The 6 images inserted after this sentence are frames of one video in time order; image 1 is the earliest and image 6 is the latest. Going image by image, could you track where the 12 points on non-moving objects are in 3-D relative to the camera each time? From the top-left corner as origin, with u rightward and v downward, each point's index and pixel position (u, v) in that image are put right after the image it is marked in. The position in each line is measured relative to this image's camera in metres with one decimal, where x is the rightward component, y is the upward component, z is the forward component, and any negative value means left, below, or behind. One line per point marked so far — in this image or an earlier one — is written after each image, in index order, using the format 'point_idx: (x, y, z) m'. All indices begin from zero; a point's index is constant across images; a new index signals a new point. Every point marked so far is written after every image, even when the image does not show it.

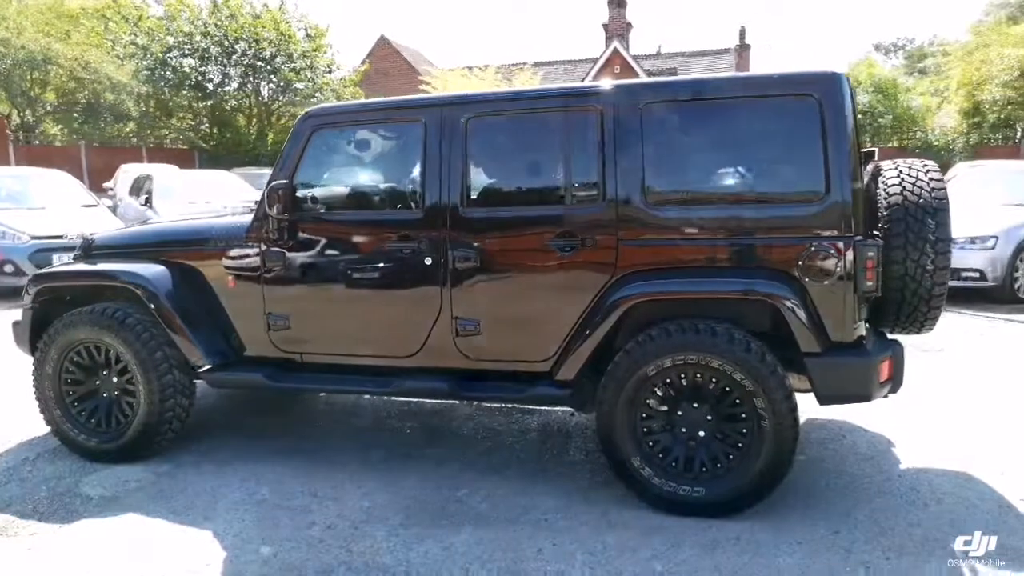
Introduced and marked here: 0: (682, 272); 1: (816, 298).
0: (+0.8, +0.1, +3.8) m
1: (+1.4, 0.0, +3.6) m
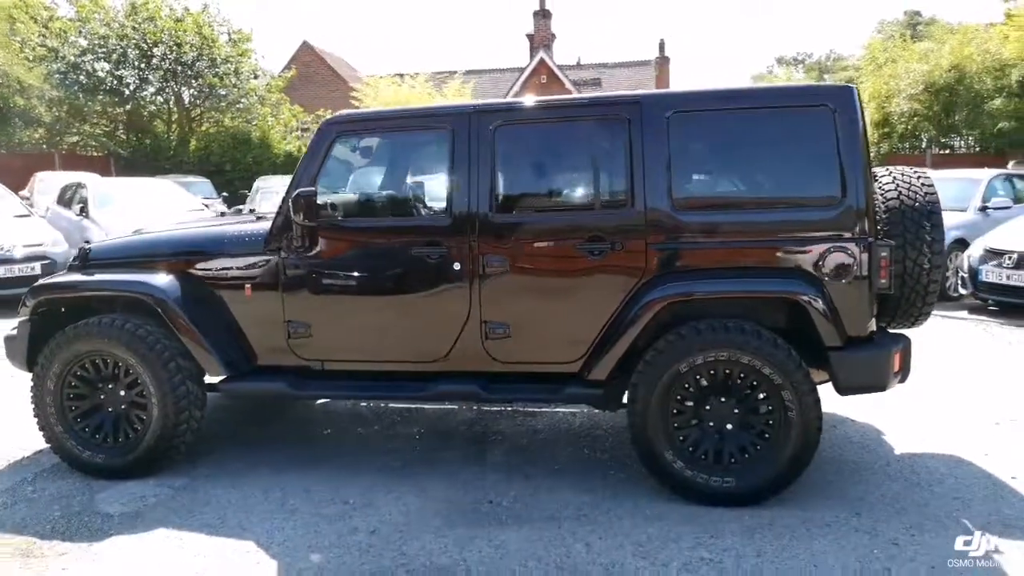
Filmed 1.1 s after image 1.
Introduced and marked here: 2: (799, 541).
0: (+1.0, +0.1, +4.0) m
1: (+1.6, 0.0, +3.9) m
2: (+1.3, -1.2, +3.6) m
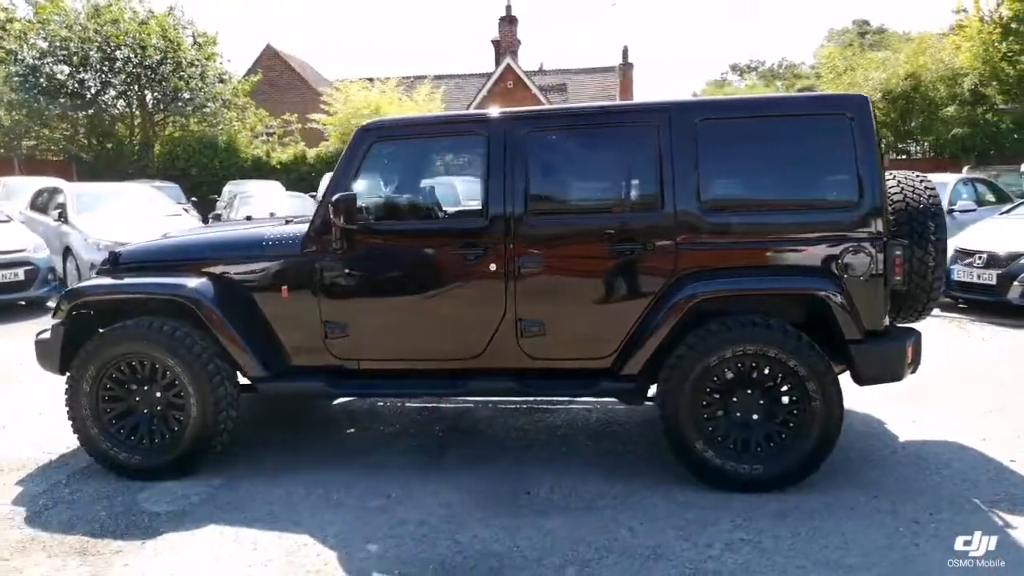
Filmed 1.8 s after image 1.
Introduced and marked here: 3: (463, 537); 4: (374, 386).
0: (+1.2, +0.1, +4.2) m
1: (+1.8, 0.0, +4.1) m
2: (+1.6, -1.2, +3.8) m
3: (-0.2, -1.2, +3.8) m
4: (-0.8, -0.6, +4.6) m
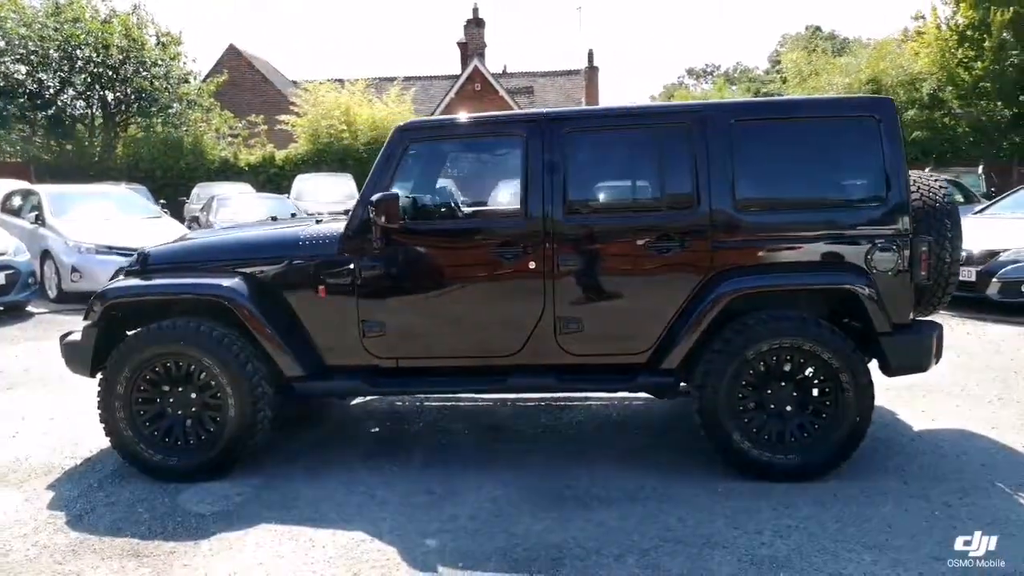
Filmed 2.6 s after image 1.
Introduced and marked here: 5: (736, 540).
0: (+1.4, +0.1, +4.4) m
1: (+2.0, 0.0, +4.3) m
2: (+1.8, -1.1, +4.0) m
3: (0.0, -1.2, +3.9) m
4: (-0.6, -0.6, +4.6) m
5: (+1.1, -1.2, +3.7) m
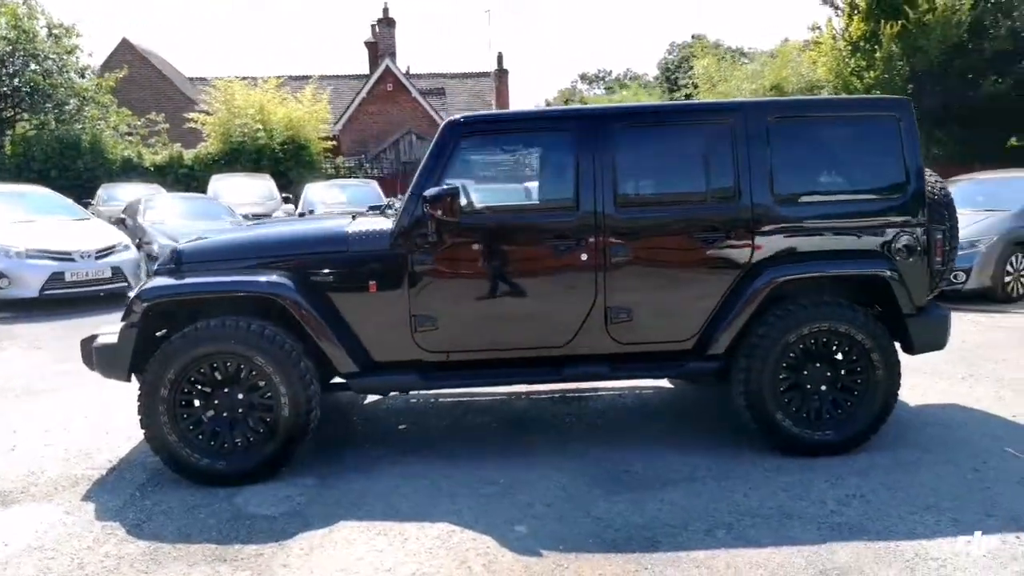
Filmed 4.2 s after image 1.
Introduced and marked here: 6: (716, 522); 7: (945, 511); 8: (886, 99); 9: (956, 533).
0: (+1.7, +0.2, +4.7) m
1: (+2.4, +0.1, +4.7) m
2: (+2.2, -1.0, +4.3) m
3: (+0.4, -1.1, +4.0) m
4: (-0.3, -0.5, +4.6) m
5: (+1.5, -1.1, +3.9) m
6: (+1.0, -1.1, +3.8) m
7: (+2.2, -1.1, +3.9) m
8: (+2.3, +1.1, +4.7) m
9: (+2.1, -1.1, +3.6) m
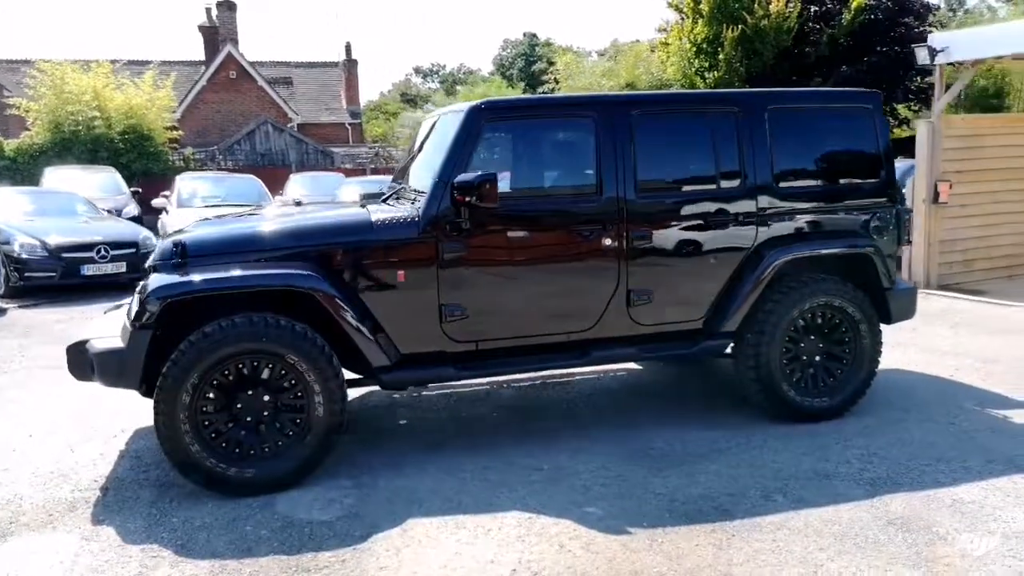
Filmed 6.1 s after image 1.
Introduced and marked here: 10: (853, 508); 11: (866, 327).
0: (+1.8, +0.3, +5.0) m
1: (+2.4, +0.3, +5.2) m
2: (+2.4, -0.9, +4.8) m
3: (+0.8, -1.1, +4.1) m
4: (-0.1, -0.5, +4.6) m
5: (+1.8, -1.0, +4.3) m
6: (+1.3, -1.0, +4.1) m
7: (+2.4, -1.0, +4.4) m
8: (+2.3, +1.3, +5.2) m
9: (+2.4, -1.0, +4.1) m
10: (+1.7, -1.1, +3.8) m
11: (+2.3, -0.3, +5.1) m
